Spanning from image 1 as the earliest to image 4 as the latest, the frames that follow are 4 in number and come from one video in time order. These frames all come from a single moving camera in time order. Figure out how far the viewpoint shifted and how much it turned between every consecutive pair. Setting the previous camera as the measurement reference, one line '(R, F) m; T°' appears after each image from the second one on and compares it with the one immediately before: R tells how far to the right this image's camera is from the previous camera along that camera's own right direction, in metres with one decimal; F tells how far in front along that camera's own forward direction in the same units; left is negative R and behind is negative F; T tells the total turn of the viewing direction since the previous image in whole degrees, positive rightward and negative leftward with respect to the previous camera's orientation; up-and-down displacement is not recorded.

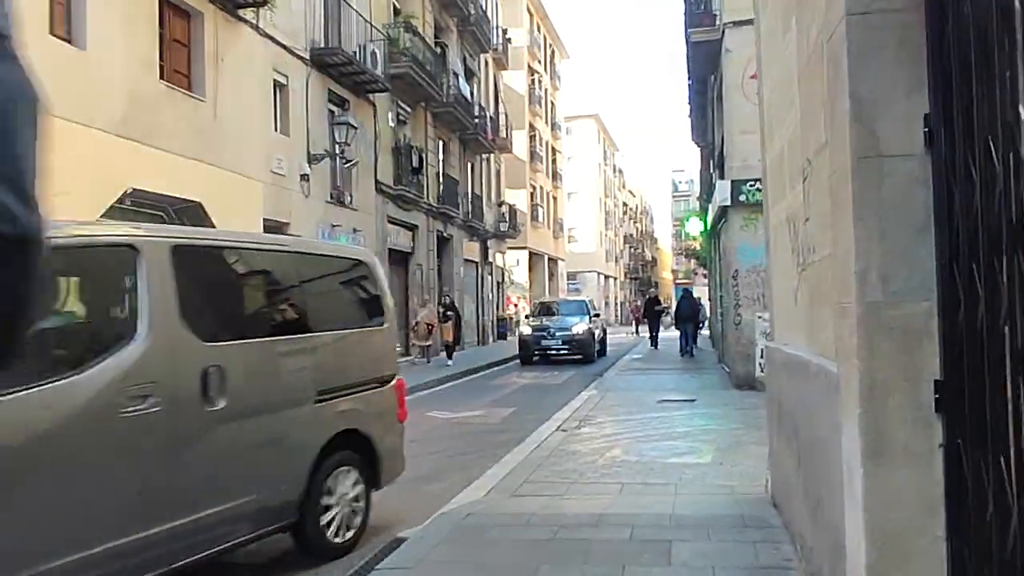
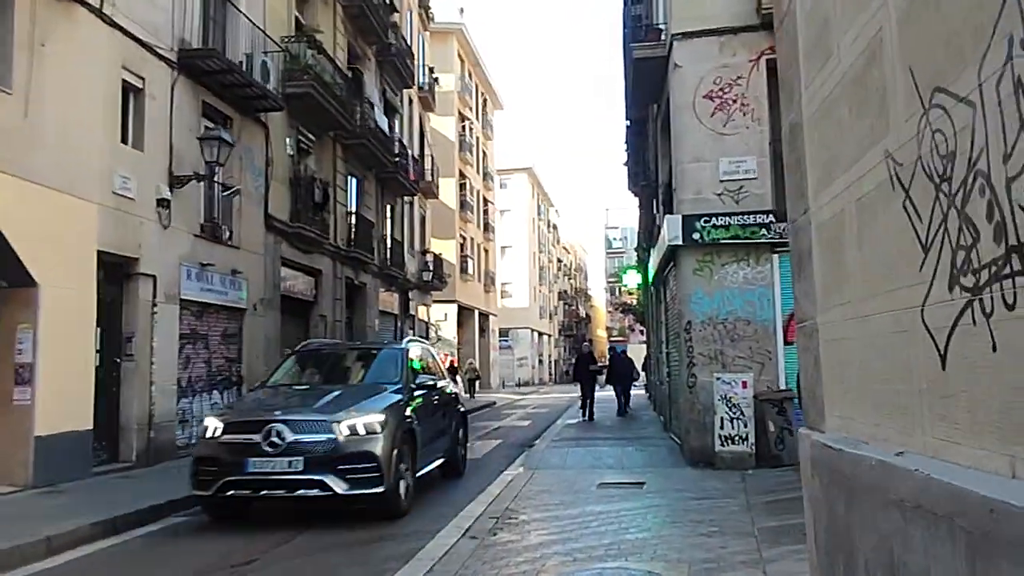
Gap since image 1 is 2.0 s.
(+0.4, +2.8) m; +5°
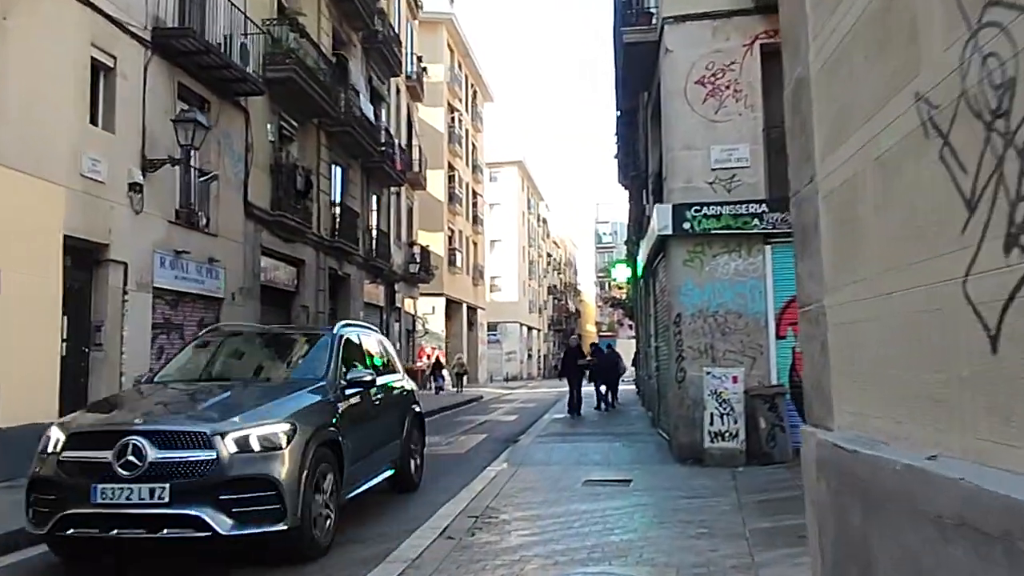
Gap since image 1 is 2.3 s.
(+0.1, +0.4) m; +1°
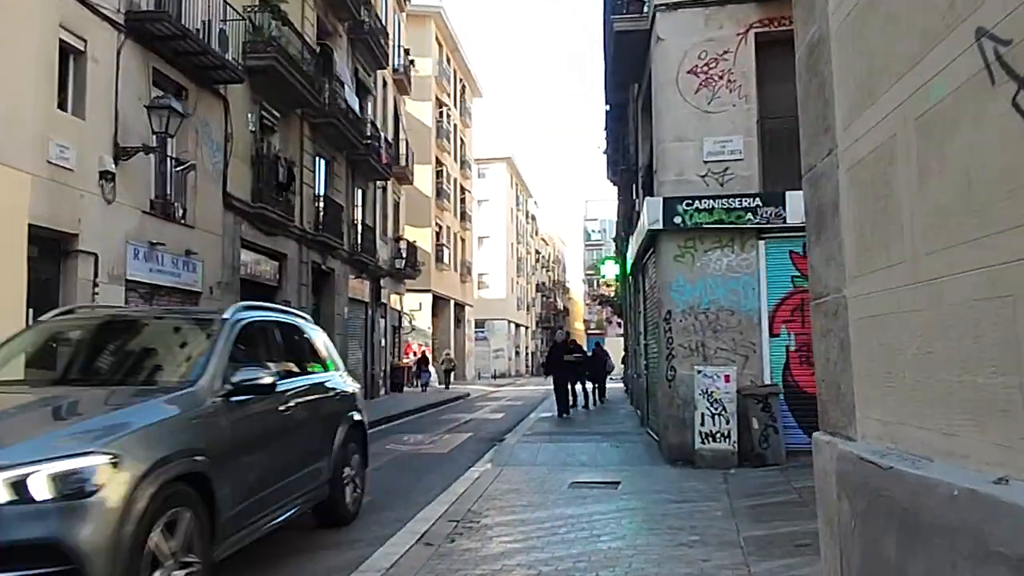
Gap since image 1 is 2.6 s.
(0.0, +0.4) m; +1°
